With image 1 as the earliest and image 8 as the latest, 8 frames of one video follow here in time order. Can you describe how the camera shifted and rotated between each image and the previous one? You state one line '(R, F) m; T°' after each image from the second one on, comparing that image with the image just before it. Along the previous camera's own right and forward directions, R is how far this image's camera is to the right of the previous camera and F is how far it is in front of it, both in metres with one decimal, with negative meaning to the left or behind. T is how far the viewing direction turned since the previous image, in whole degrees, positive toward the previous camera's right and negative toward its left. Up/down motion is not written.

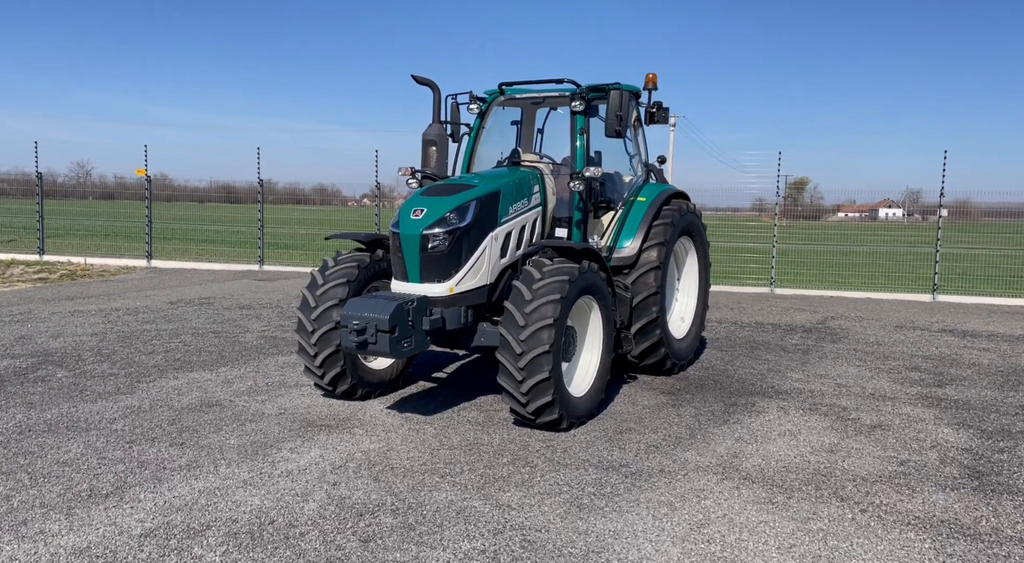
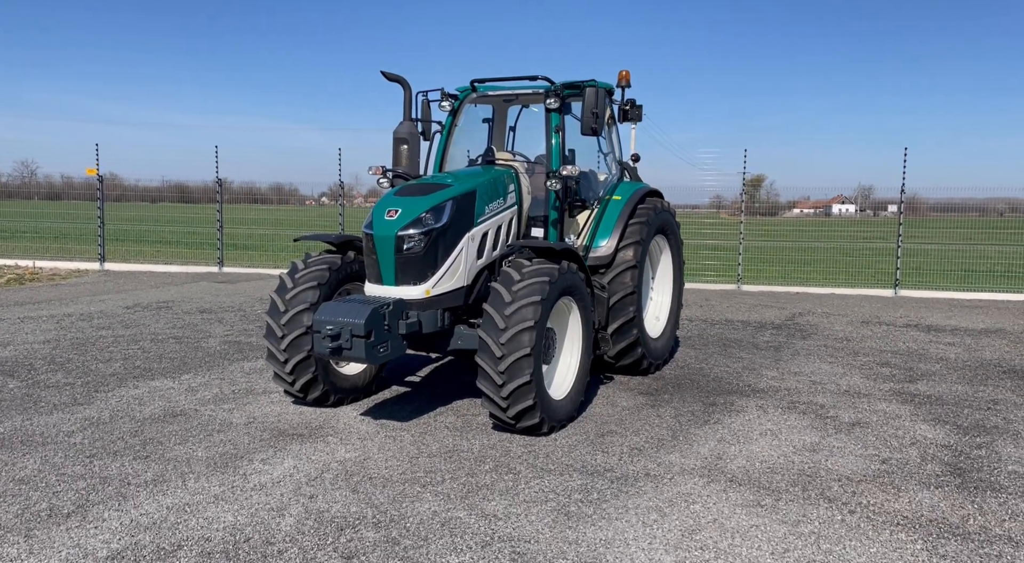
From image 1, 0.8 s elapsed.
(-0.1, +0.1) m; +3°
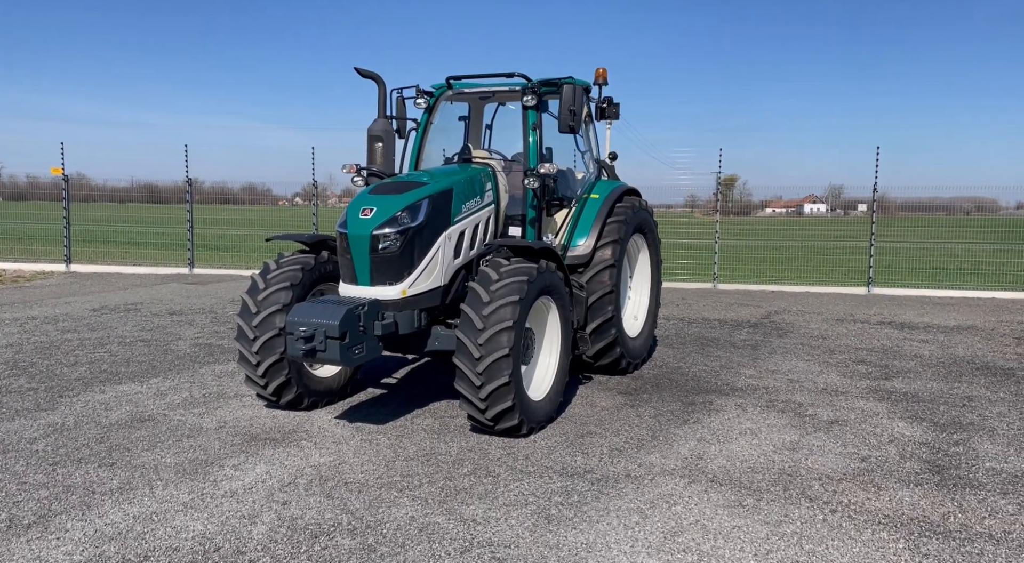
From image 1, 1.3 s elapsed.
(0.0, +0.1) m; +2°
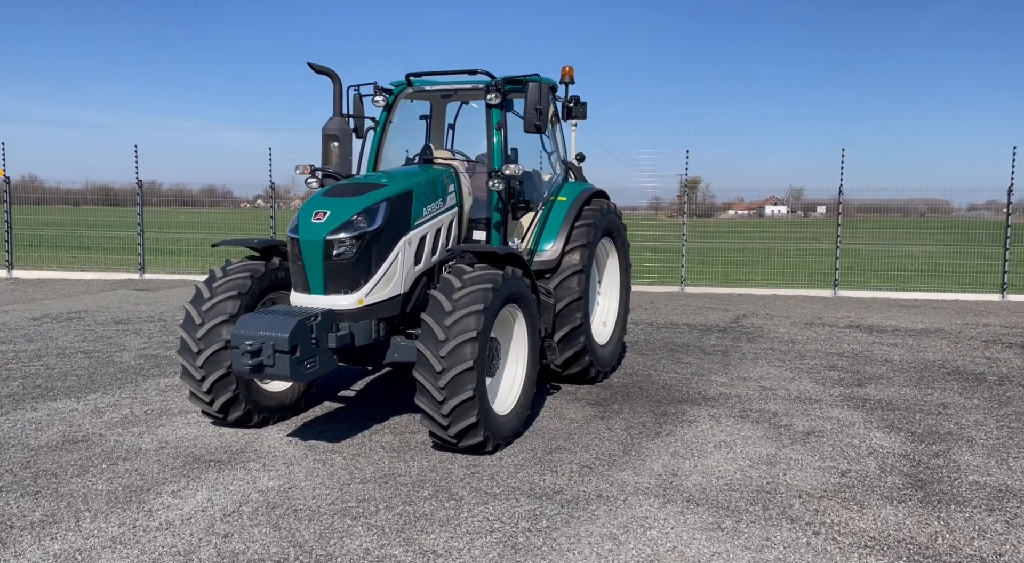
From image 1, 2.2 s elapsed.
(0.0, +0.3) m; +2°
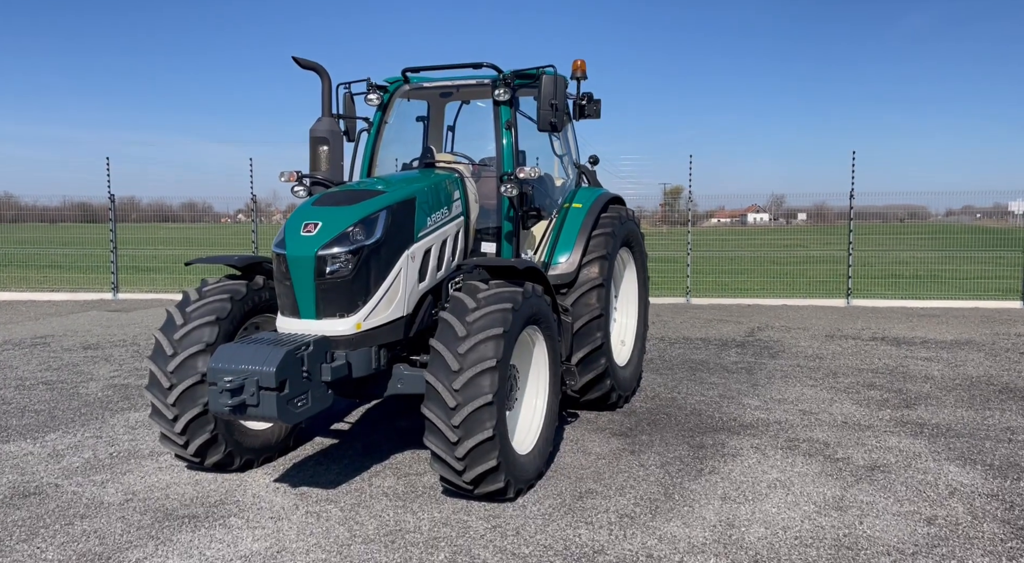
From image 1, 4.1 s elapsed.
(-0.2, +0.7) m; +1°
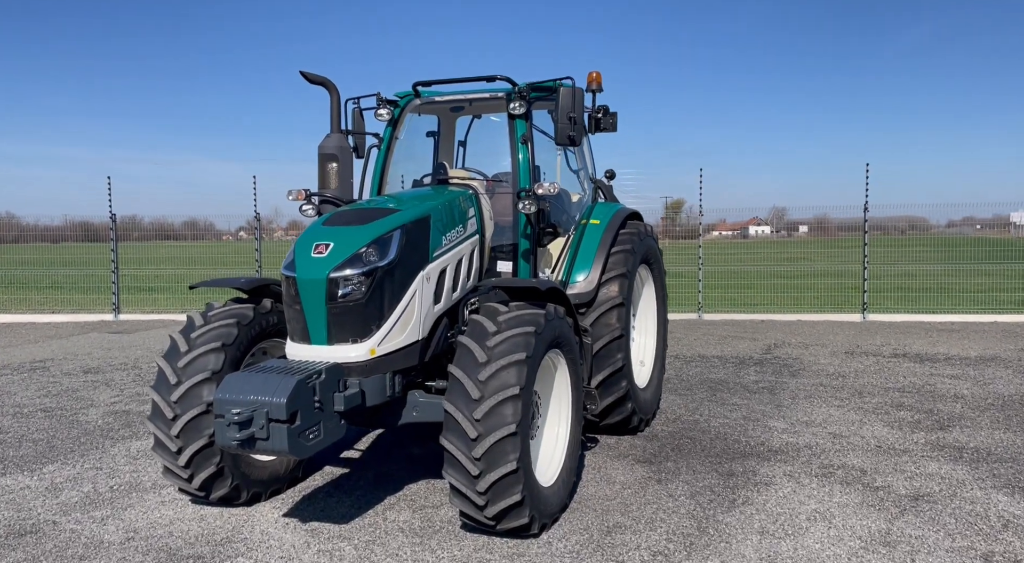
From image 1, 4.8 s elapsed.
(-0.1, +0.2) m; 0°
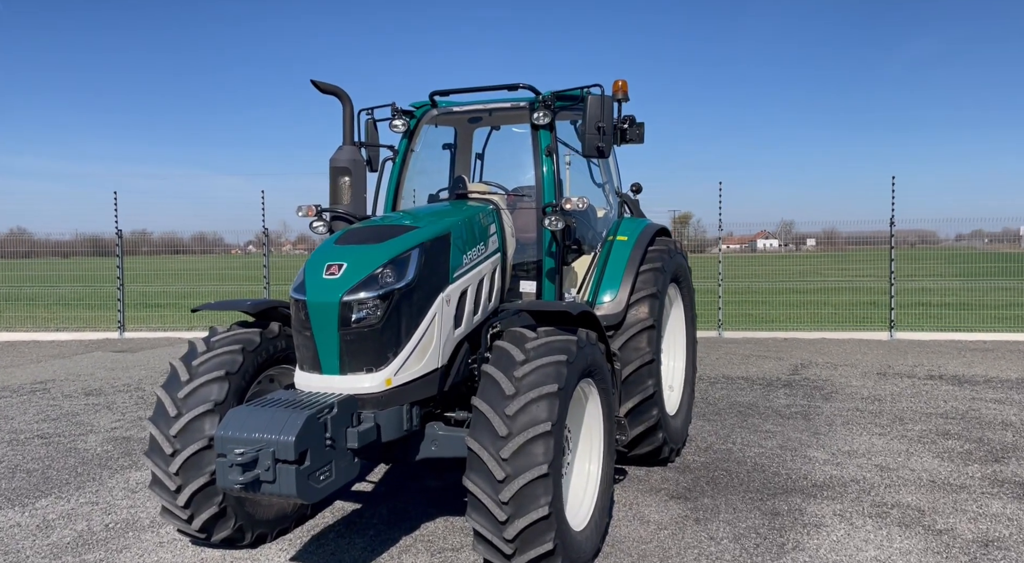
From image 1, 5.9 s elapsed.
(-0.1, +0.4) m; -1°
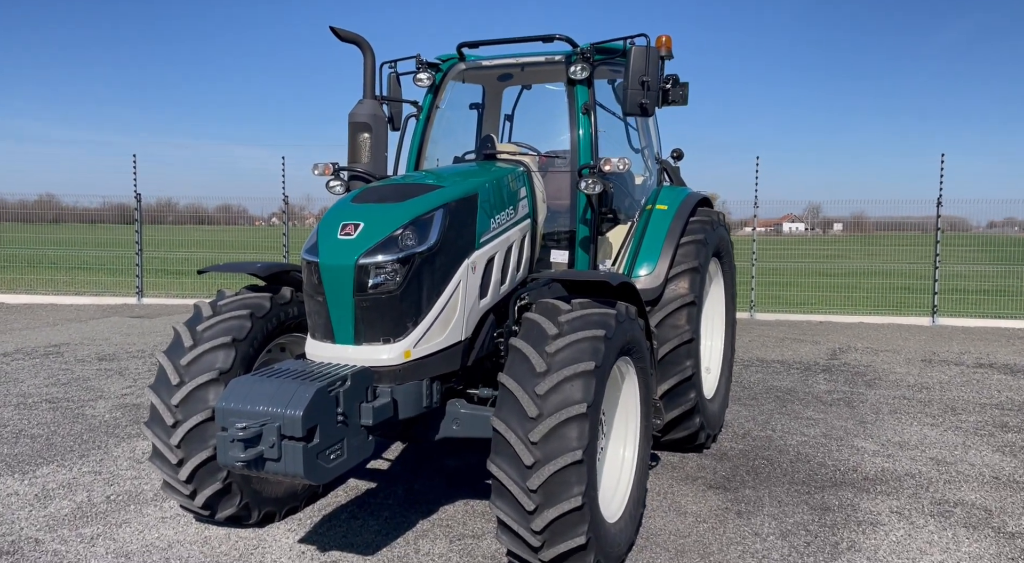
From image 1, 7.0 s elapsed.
(0.0, +0.4) m; -1°
